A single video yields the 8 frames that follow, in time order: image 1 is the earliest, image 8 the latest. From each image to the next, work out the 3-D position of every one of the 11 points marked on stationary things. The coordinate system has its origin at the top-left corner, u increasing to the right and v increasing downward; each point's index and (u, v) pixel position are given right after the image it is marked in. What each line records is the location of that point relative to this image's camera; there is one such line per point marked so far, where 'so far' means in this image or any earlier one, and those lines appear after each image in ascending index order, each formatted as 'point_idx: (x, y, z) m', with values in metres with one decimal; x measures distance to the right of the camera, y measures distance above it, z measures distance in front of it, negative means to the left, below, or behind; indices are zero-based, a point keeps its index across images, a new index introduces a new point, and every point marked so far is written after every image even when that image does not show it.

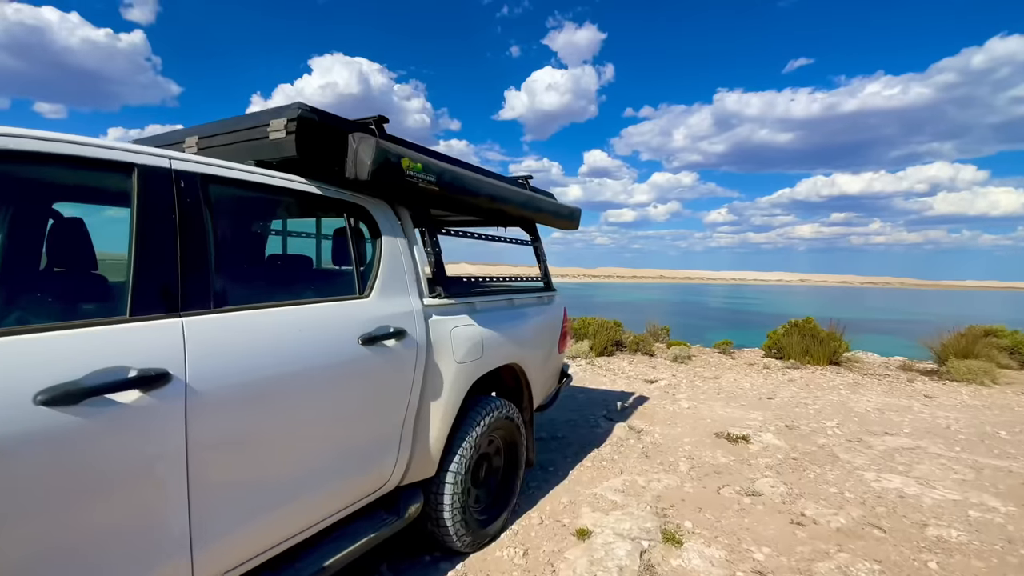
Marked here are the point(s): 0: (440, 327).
0: (-0.4, -0.2, +2.8) m
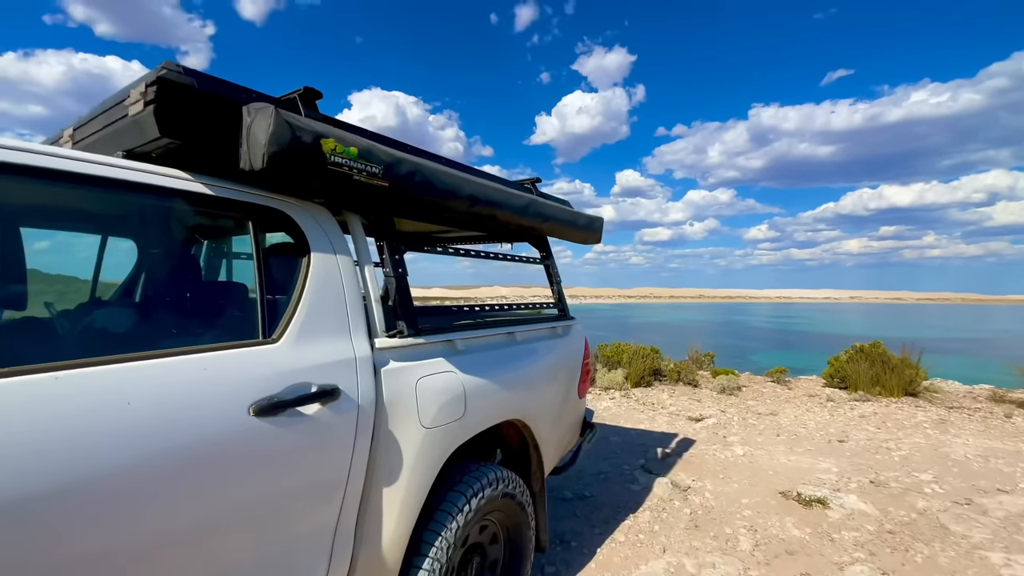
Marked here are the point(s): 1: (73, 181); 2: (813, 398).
0: (-0.5, -0.4, +2.0) m
1: (-1.3, +0.3, +1.4) m
2: (+5.7, -2.1, +9.1) m
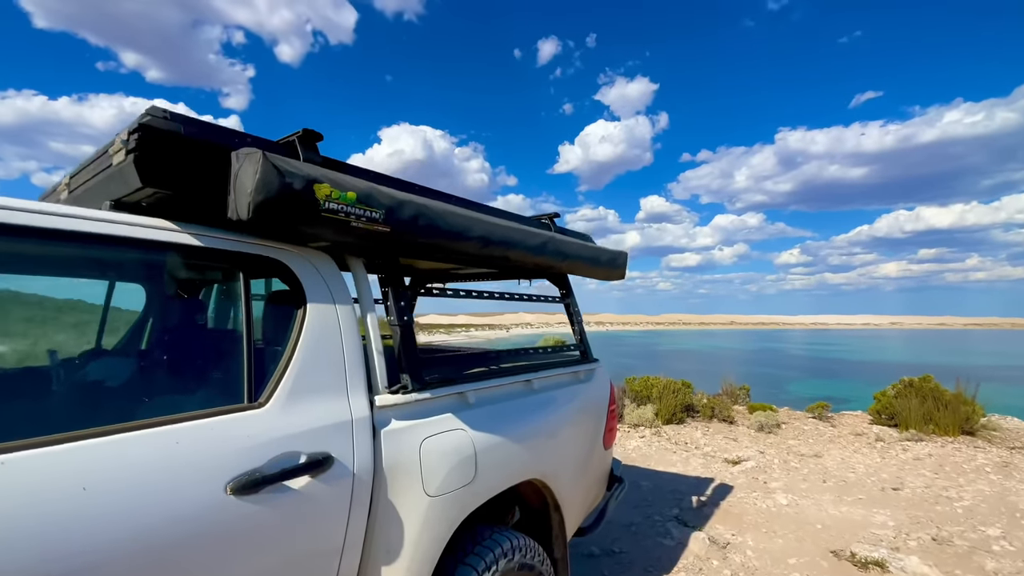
0: (-0.4, -0.6, +1.8) m
1: (-1.3, +0.1, +1.3) m
2: (+6.2, -2.7, +8.5) m
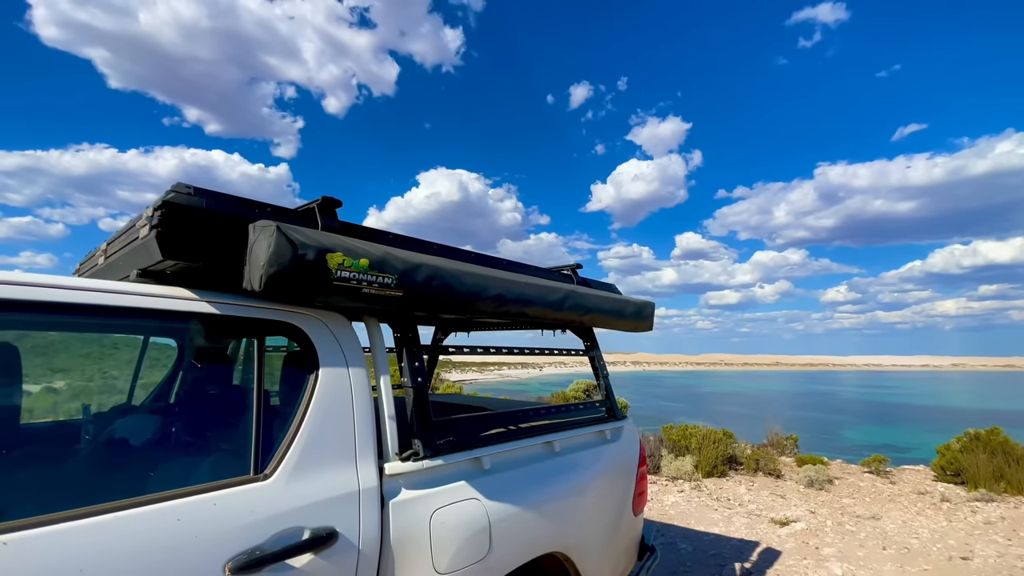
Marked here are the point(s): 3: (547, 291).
0: (-0.4, -0.8, +1.7) m
1: (-1.2, -0.1, +1.4) m
2: (+6.7, -3.4, +7.8) m
3: (+0.2, 0.0, +2.4) m
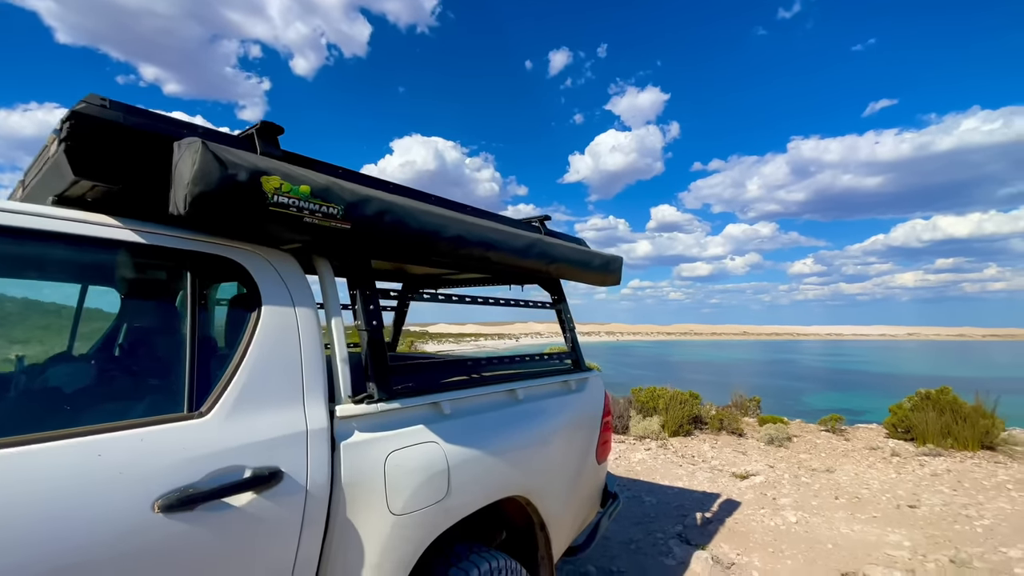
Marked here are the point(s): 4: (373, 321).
0: (-0.5, -0.6, +1.7) m
1: (-1.4, +0.1, +1.2) m
2: (+6.2, -2.8, +8.2) m
3: (0.0, +0.2, +2.3) m
4: (-0.6, -0.1, +1.9) m
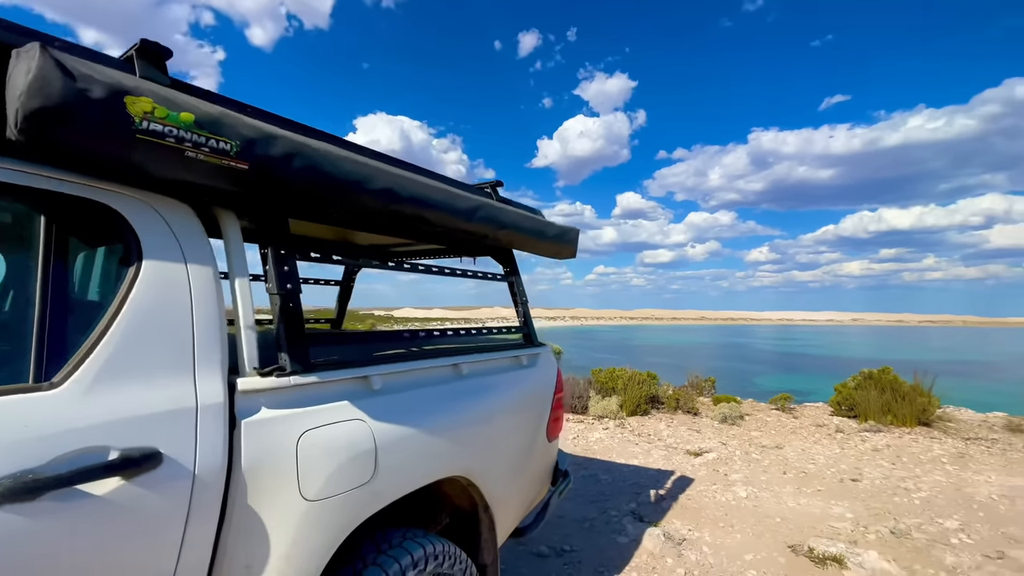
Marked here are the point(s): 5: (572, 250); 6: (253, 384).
0: (-0.7, -0.4, +1.5) m
1: (-1.6, +0.3, +0.9) m
2: (+5.5, -2.5, +8.5) m
3: (-0.3, +0.4, +2.1) m
4: (-0.8, 0.0, +1.7) m
5: (+0.4, +0.3, +3.1) m
6: (-0.8, -0.3, +1.5) m
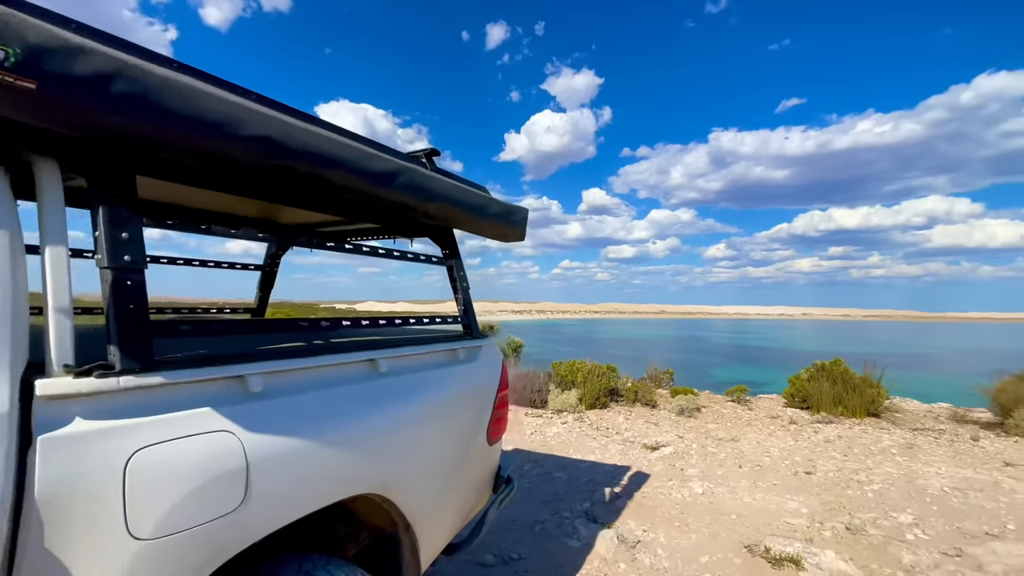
0: (-1.0, -0.4, +1.1) m
1: (-1.7, +0.3, +0.5) m
2: (+4.7, -2.4, +8.6) m
3: (-0.5, +0.5, +1.8) m
4: (-1.0, +0.1, +1.3) m
5: (0.0, +0.4, +2.8) m
6: (-1.0, -0.2, +1.1) m
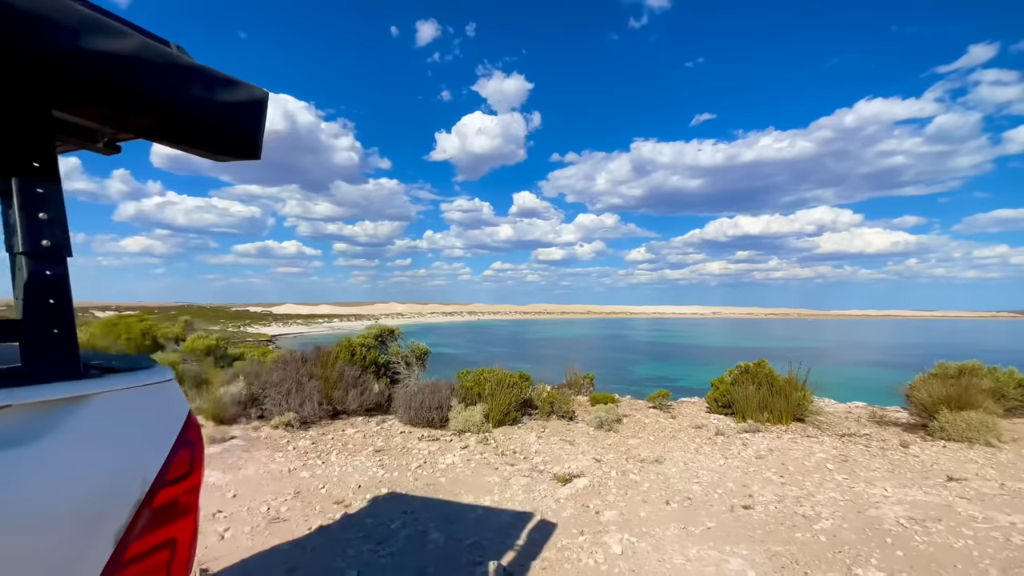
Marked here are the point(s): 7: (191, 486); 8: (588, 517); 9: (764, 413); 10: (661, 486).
0: (-1.5, -0.3, -0.5) m
1: (-2.2, +0.4, -1.3) m
2: (+3.1, -2.3, +7.7) m
3: (-1.2, +0.6, +0.2) m
4: (-1.6, +0.2, -0.3) m
5: (-0.7, +0.4, +1.3) m
6: (-1.6, -0.1, -0.6) m
7: (-0.8, -0.5, +1.2) m
8: (+0.7, -2.1, +4.3) m
9: (+4.4, -2.2, +8.3) m
10: (+1.6, -2.1, +5.1) m
